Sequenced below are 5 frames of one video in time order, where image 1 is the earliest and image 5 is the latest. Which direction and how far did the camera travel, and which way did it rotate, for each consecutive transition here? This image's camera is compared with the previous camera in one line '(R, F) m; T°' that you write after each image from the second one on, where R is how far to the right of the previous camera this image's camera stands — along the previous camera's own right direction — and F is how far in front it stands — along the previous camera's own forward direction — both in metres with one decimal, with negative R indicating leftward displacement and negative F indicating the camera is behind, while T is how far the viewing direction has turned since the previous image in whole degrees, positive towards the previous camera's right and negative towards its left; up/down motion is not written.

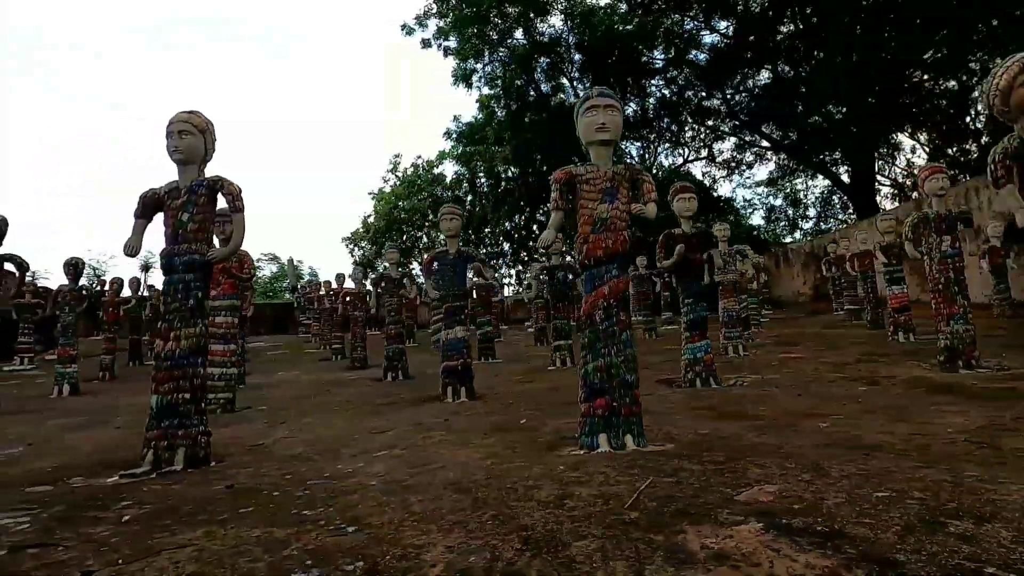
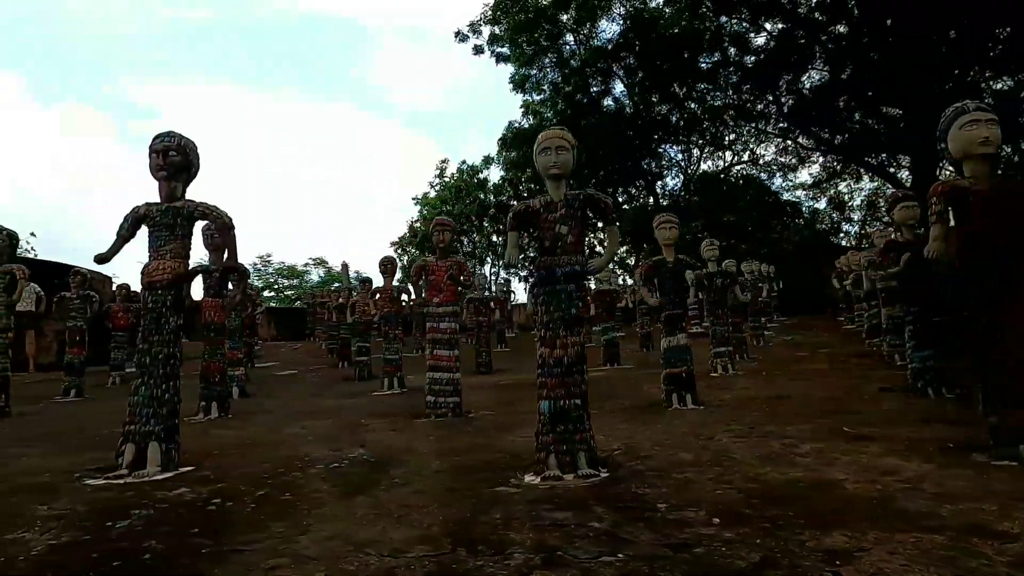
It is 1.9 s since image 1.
(-2.7, -0.2) m; -2°
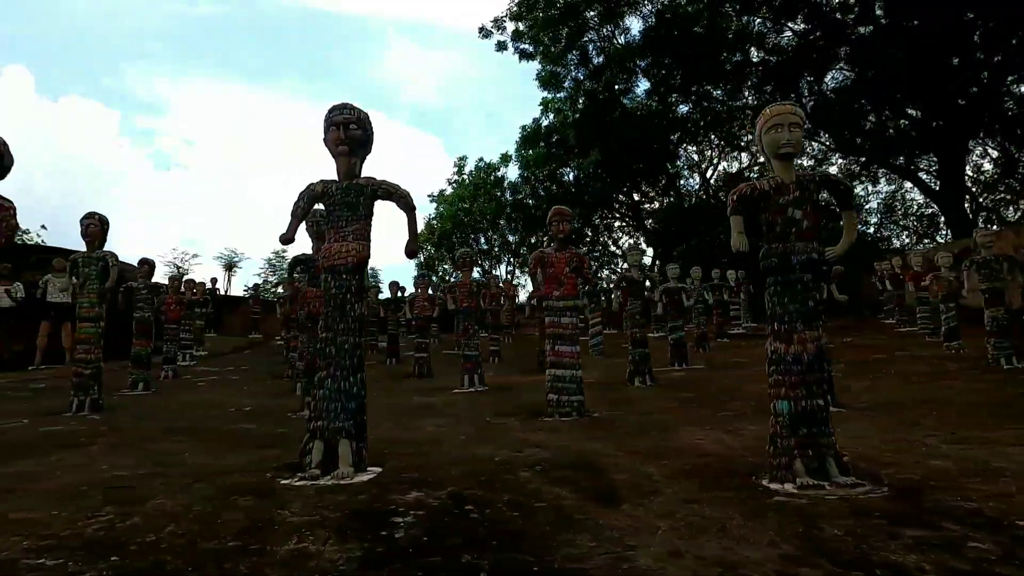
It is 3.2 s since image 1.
(-1.6, +0.3) m; 0°
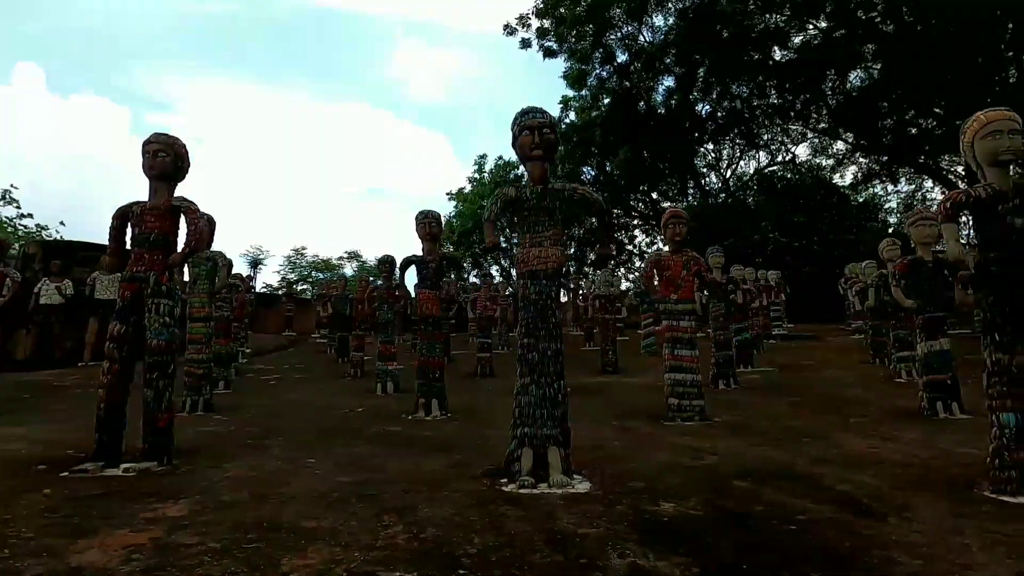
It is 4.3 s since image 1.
(-1.5, 0.0) m; -1°
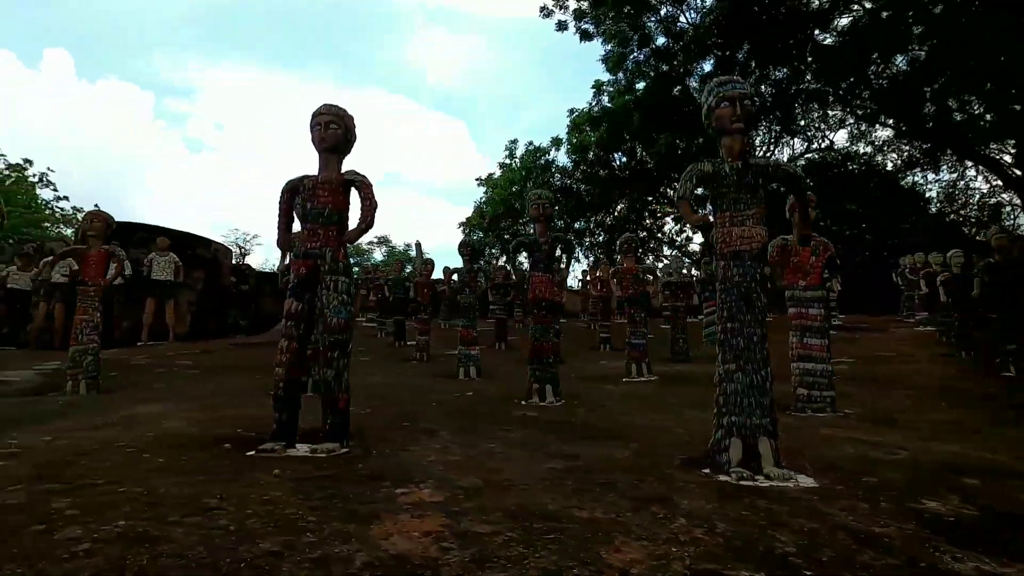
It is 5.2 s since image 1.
(-1.3, +0.2) m; -2°
